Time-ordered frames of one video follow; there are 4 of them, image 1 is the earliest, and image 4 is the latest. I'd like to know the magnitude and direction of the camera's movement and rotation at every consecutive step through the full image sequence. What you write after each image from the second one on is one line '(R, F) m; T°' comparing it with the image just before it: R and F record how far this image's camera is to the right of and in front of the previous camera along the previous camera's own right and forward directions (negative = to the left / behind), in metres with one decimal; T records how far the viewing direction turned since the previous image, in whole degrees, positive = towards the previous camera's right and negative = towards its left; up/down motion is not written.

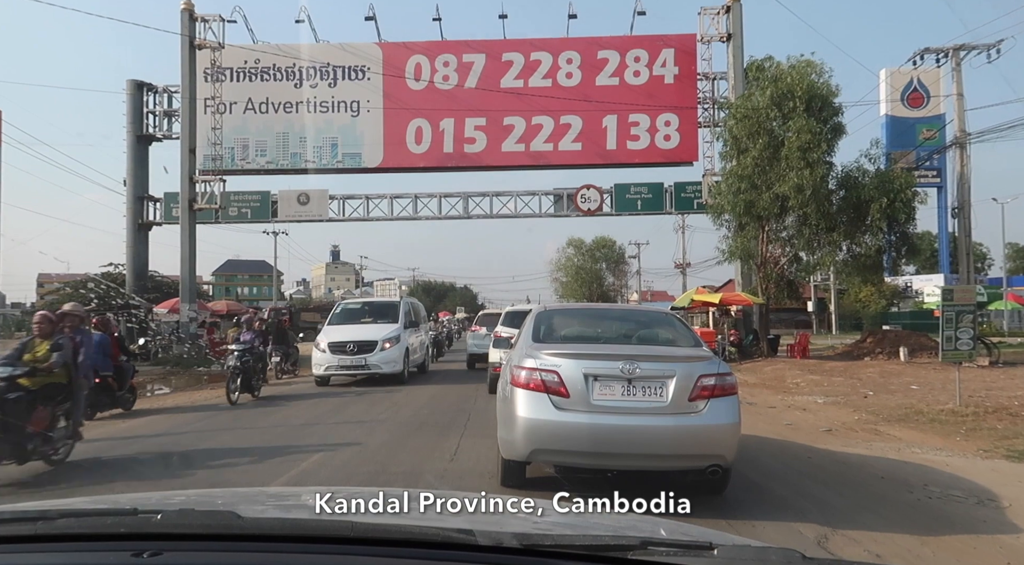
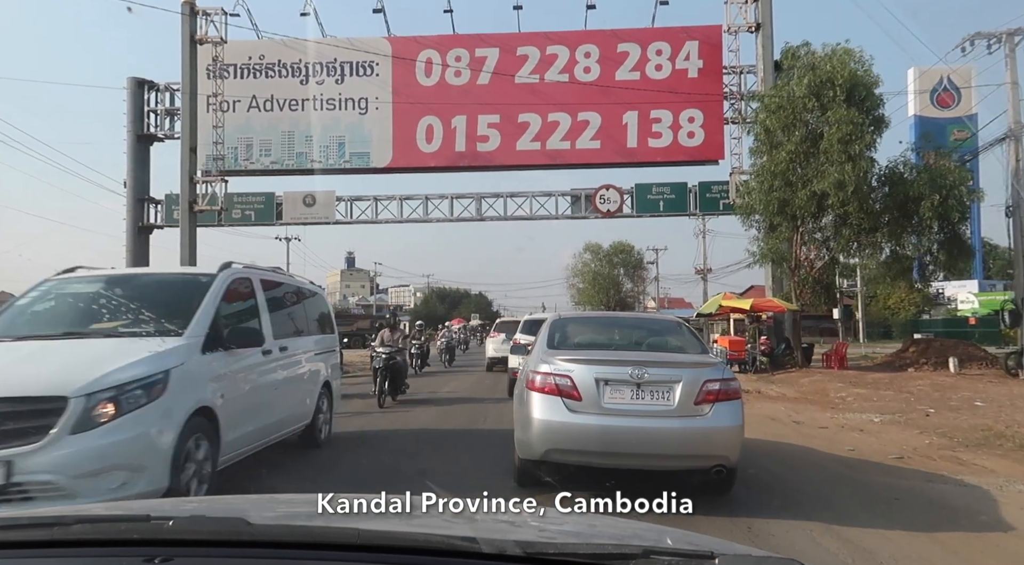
(0.0, +1.4) m; -1°
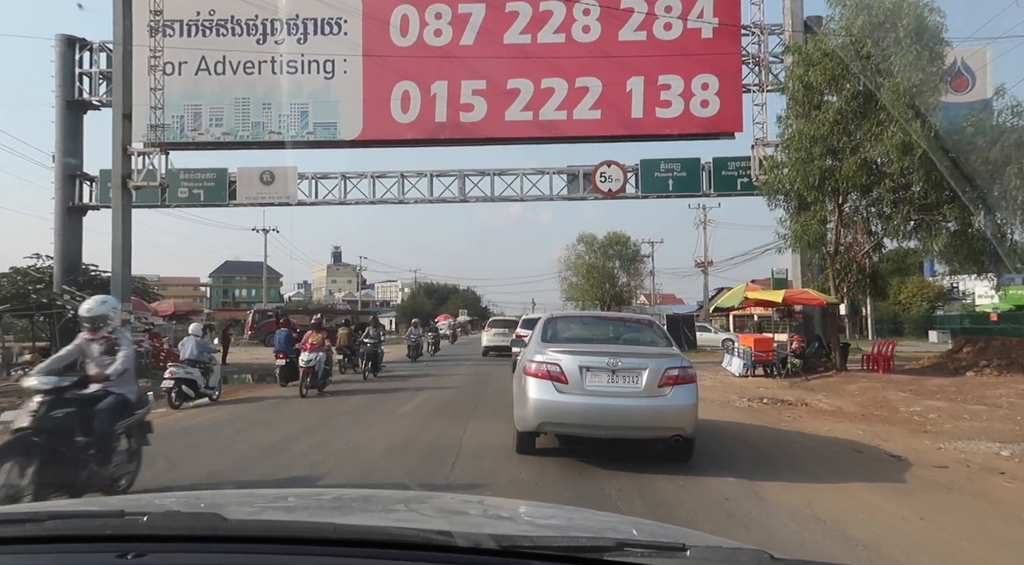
(0.0, +3.4) m; +1°
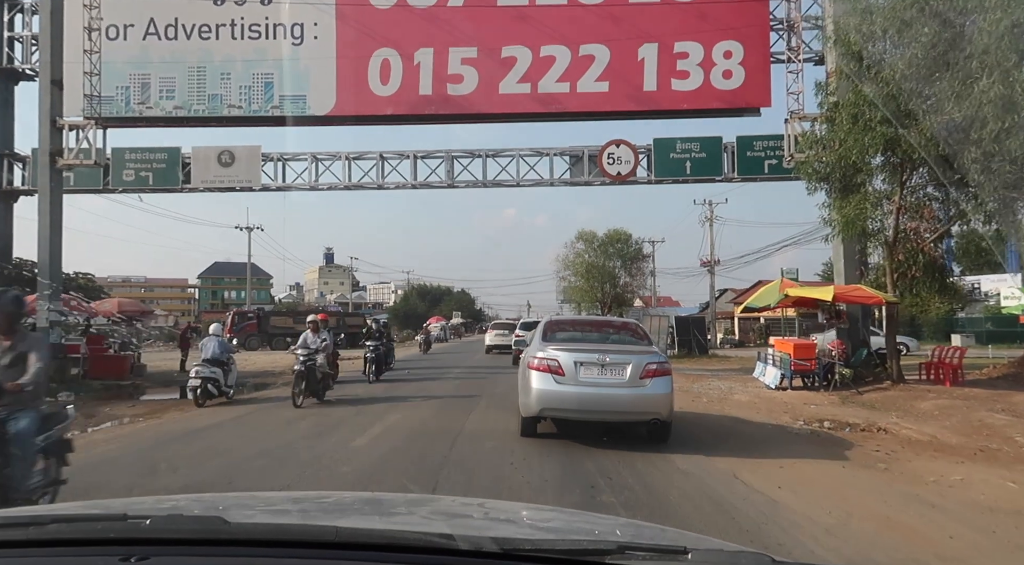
(0.0, +3.0) m; 0°
